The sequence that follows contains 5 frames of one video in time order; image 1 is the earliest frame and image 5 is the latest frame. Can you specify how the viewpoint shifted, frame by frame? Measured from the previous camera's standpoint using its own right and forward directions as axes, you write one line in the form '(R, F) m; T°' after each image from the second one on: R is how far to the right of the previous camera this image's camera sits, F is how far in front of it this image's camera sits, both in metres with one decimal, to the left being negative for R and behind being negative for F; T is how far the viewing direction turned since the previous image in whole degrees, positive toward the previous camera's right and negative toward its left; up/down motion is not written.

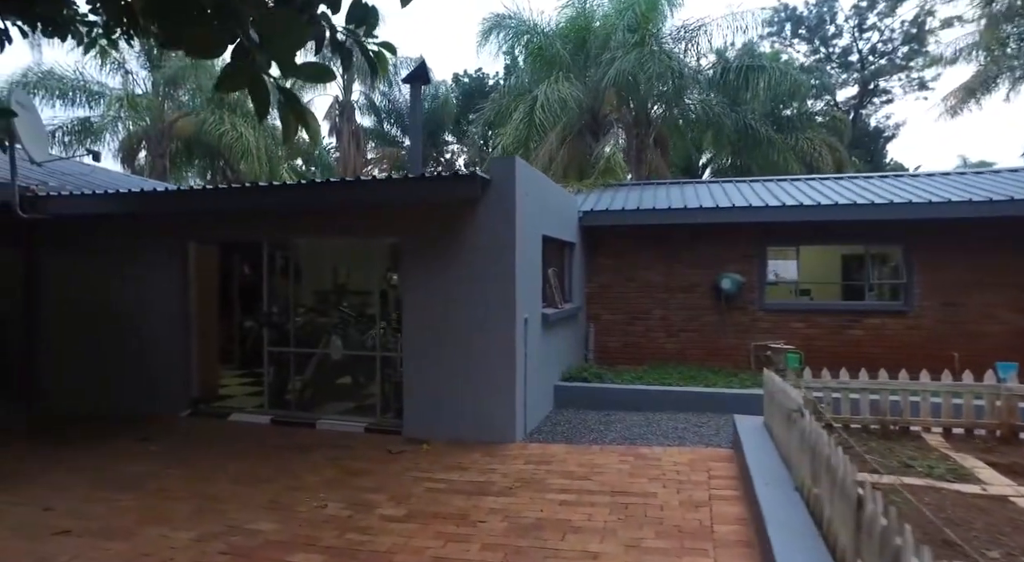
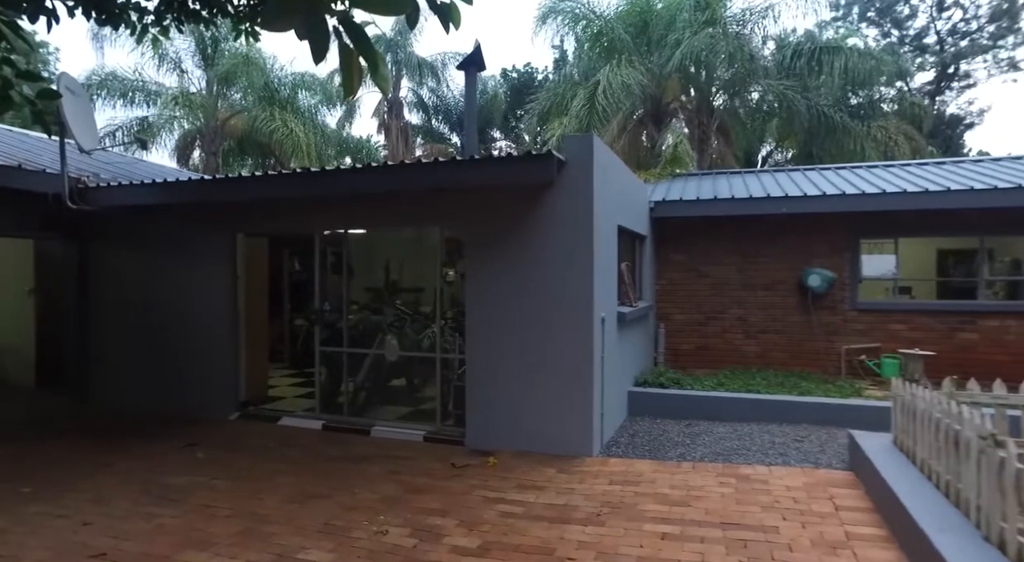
(-0.3, +0.6) m; -4°
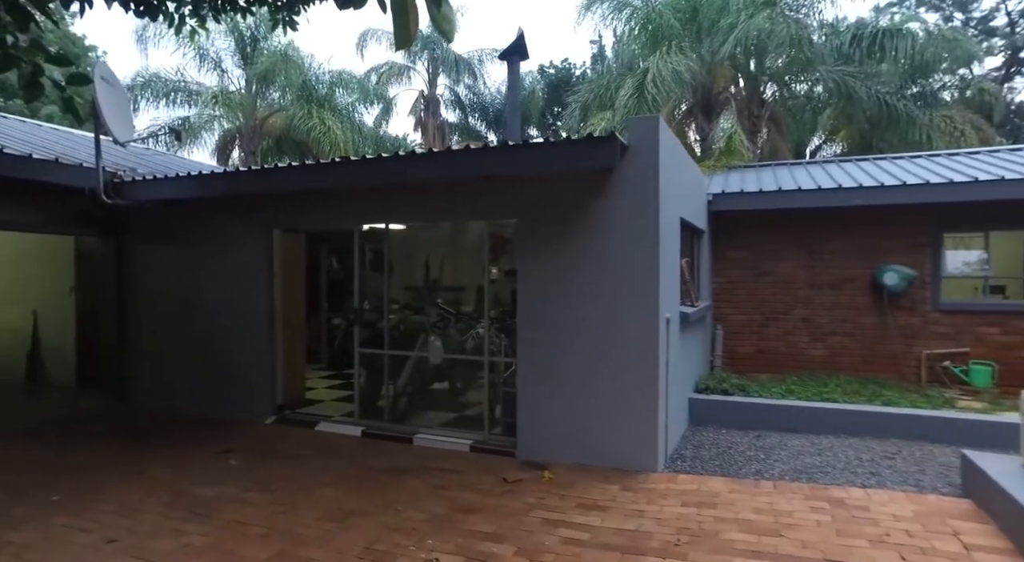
(-0.2, +0.4) m; -3°
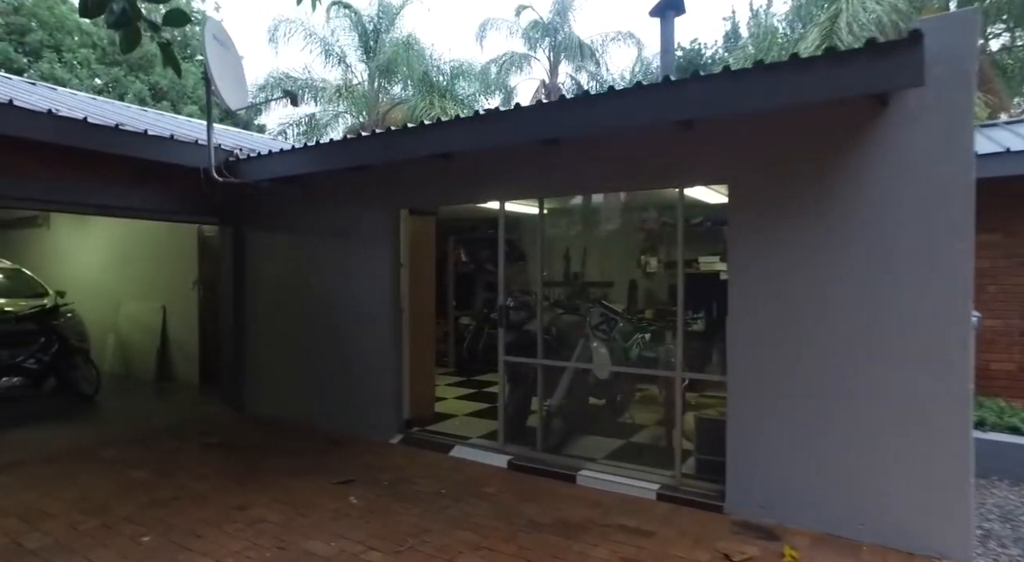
(-0.5, +1.2) m; -10°
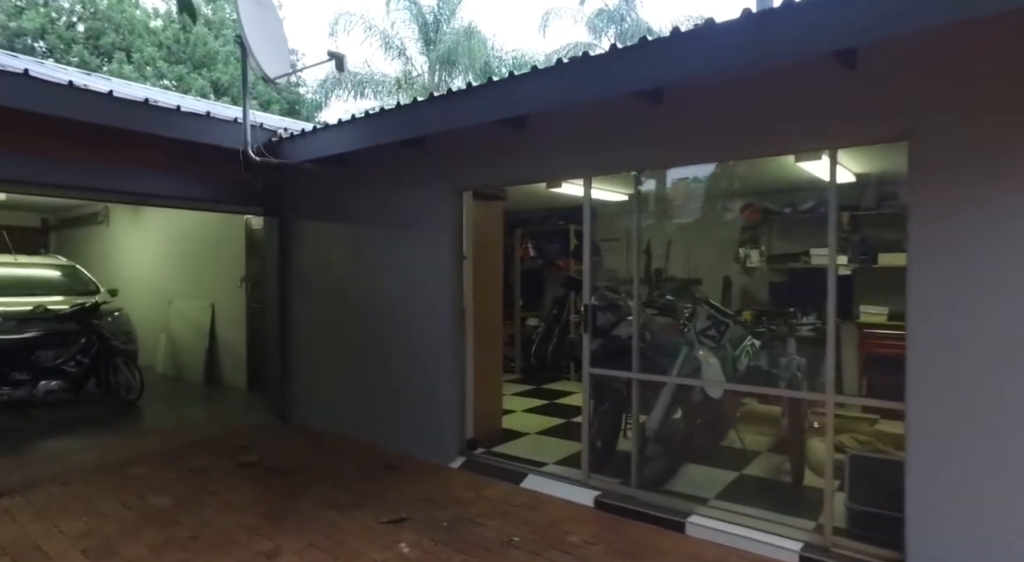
(-0.2, +0.8) m; -5°
